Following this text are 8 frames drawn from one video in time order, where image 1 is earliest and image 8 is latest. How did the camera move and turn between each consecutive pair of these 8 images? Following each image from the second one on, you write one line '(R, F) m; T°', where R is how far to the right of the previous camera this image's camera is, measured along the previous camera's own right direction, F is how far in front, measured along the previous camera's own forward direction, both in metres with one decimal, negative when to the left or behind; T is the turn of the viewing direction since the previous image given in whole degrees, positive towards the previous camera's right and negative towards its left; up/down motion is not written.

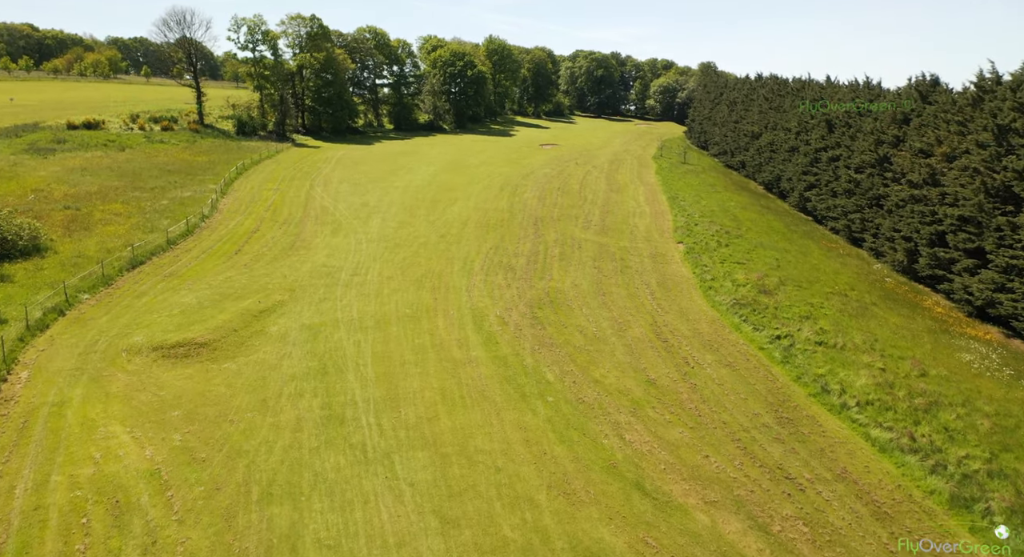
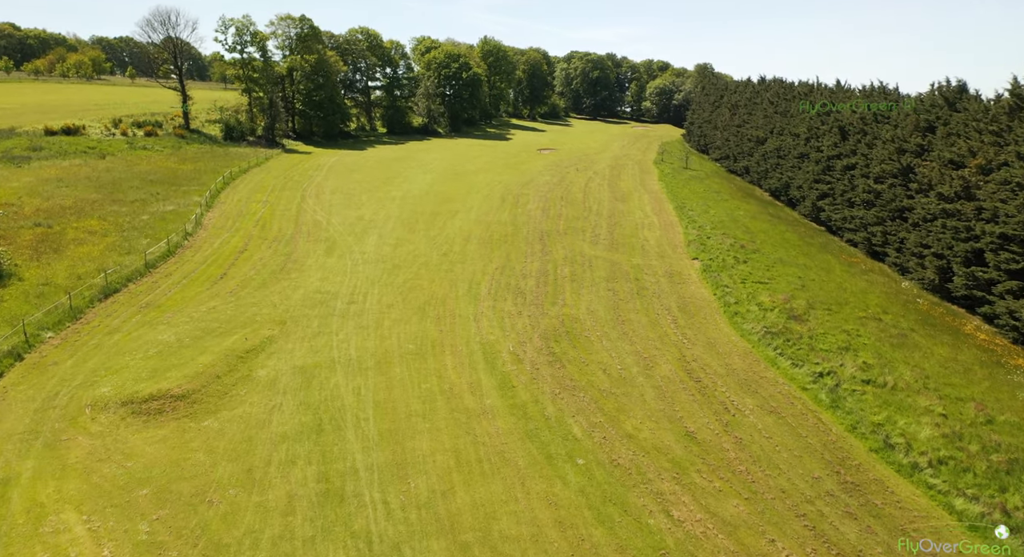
(-0.7, +1.9) m; +1°
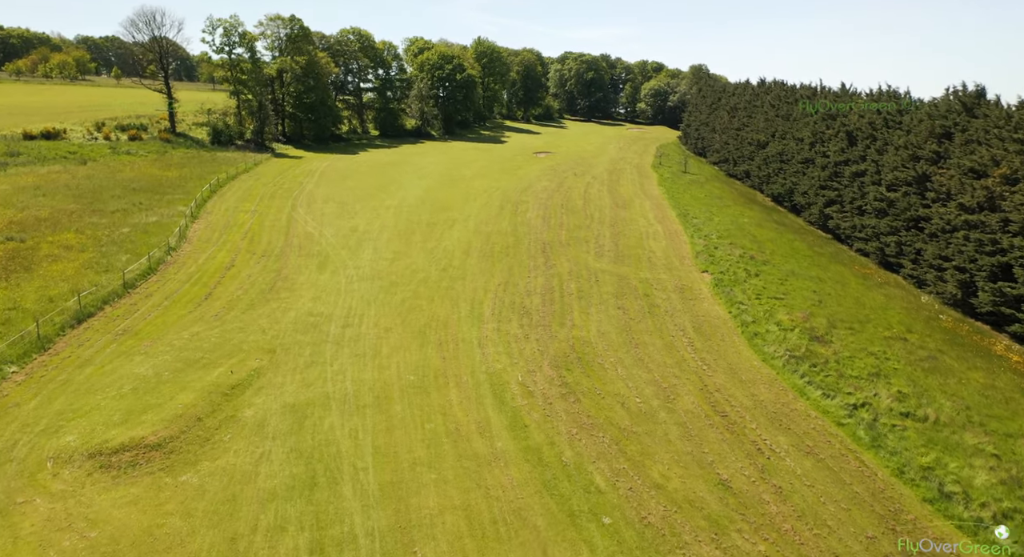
(-0.5, +1.4) m; +1°
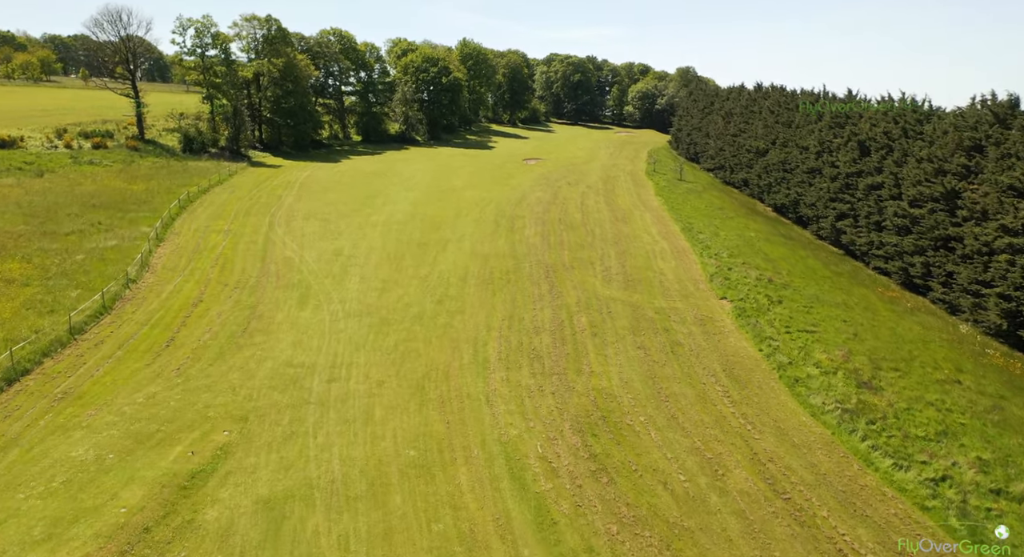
(-0.8, +2.7) m; +2°
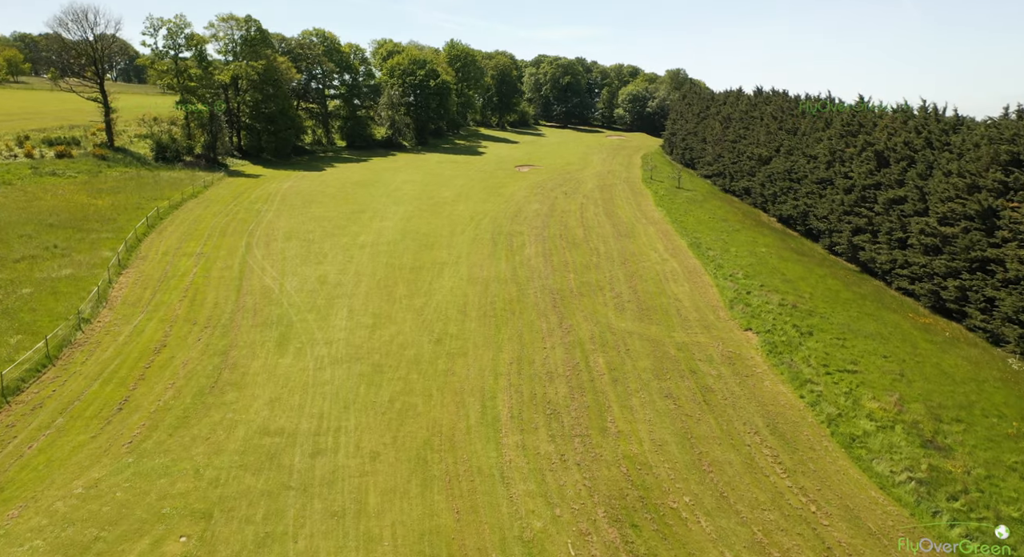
(-0.8, +2.7) m; +1°
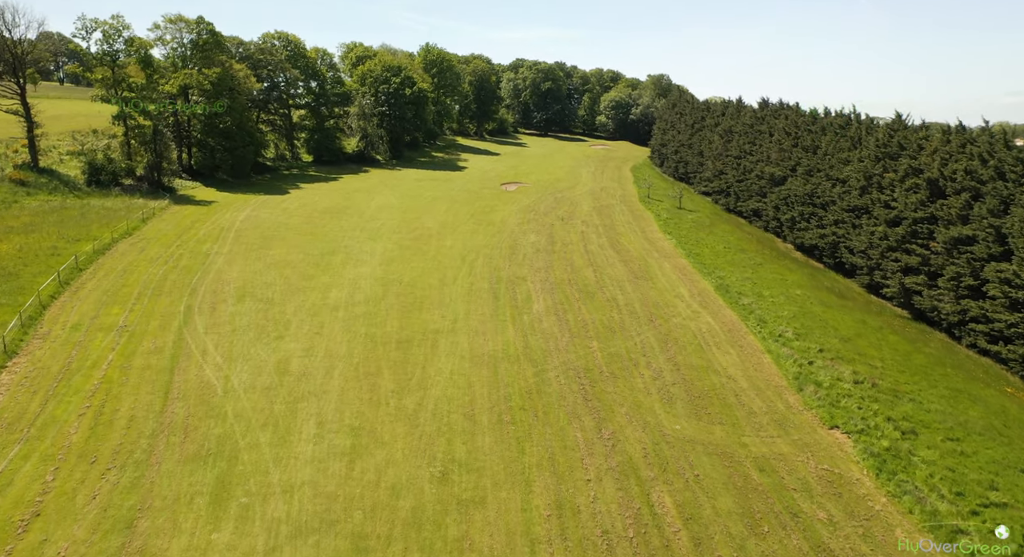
(-1.5, +5.9) m; +3°
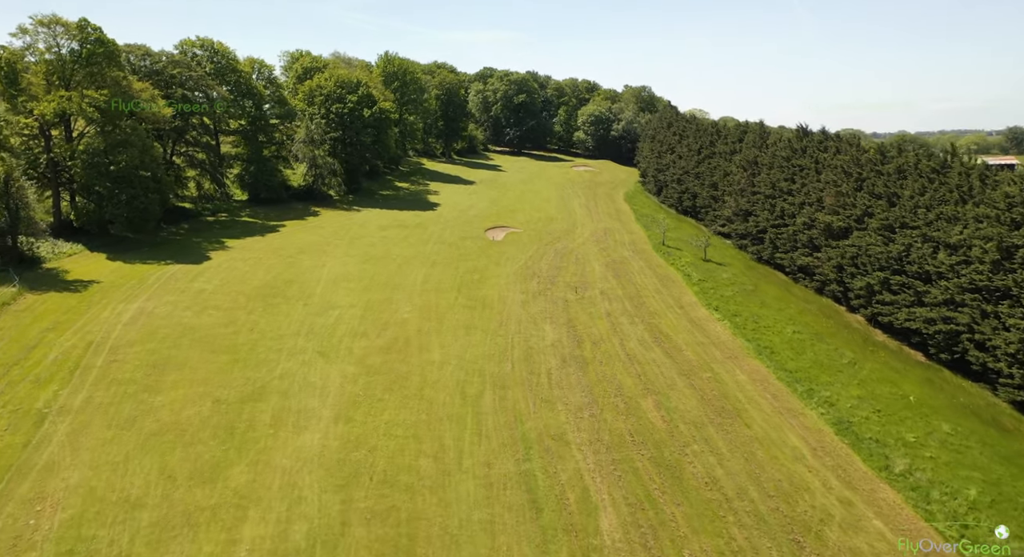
(-2.4, +11.9) m; +4°
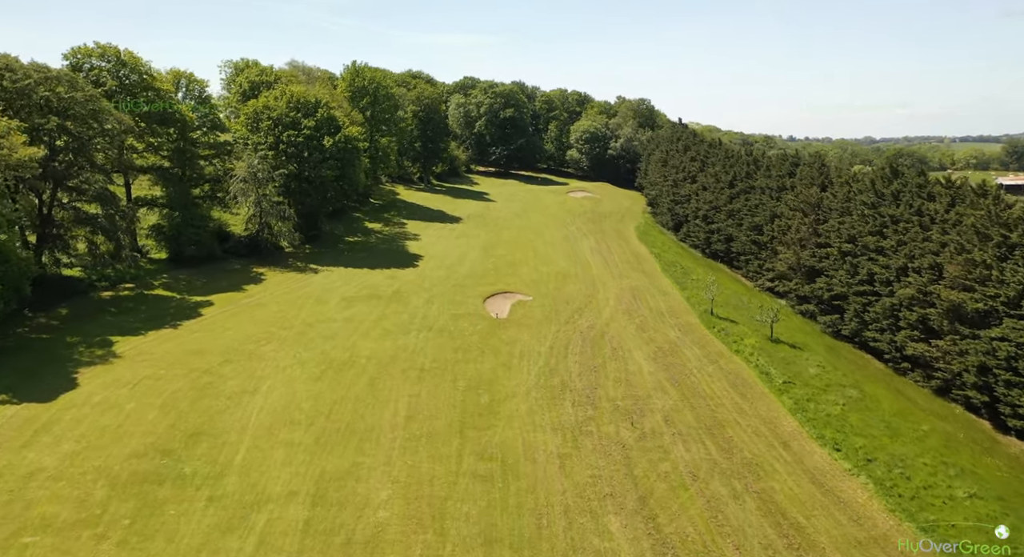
(-2.2, +12.3) m; +2°
